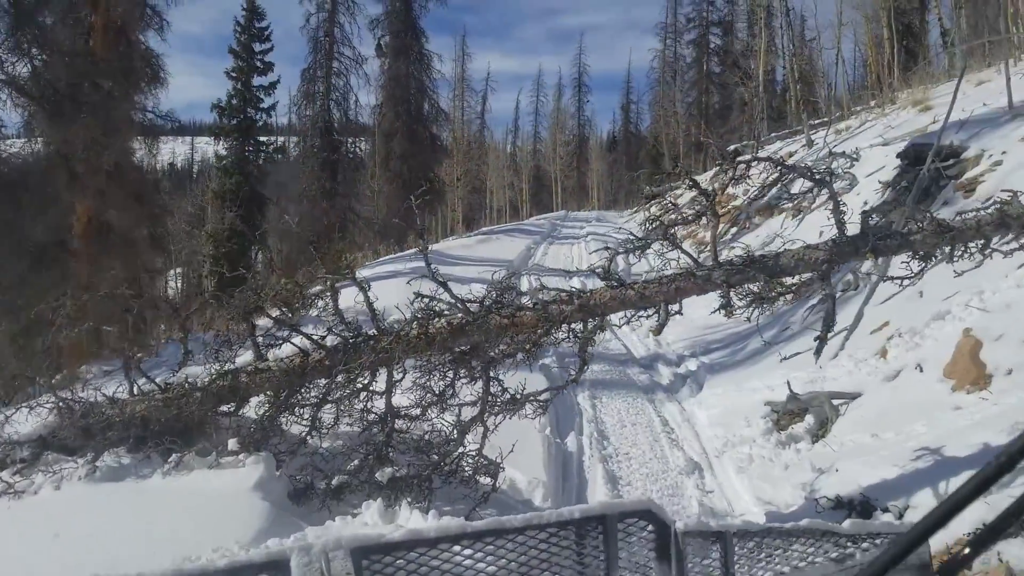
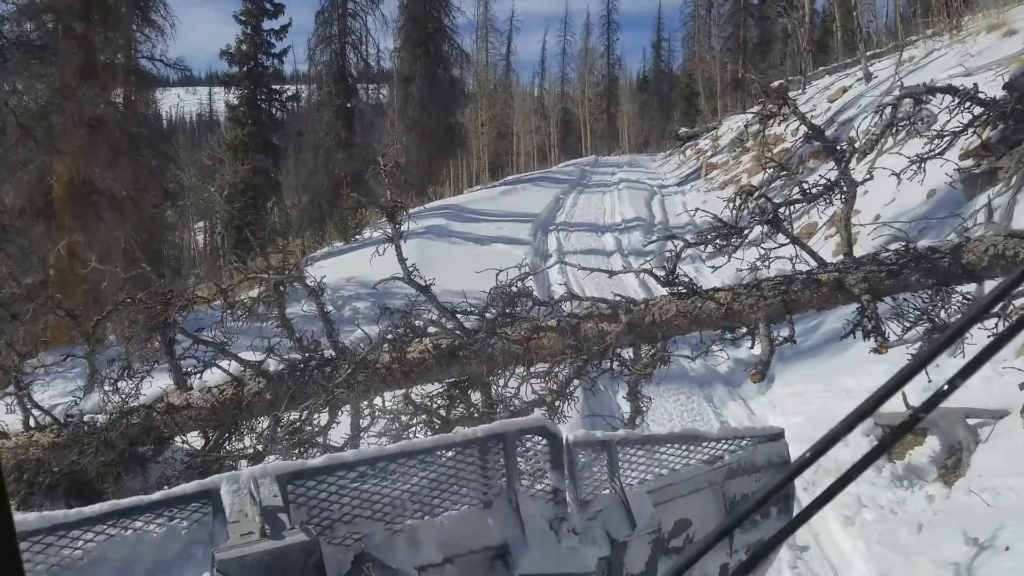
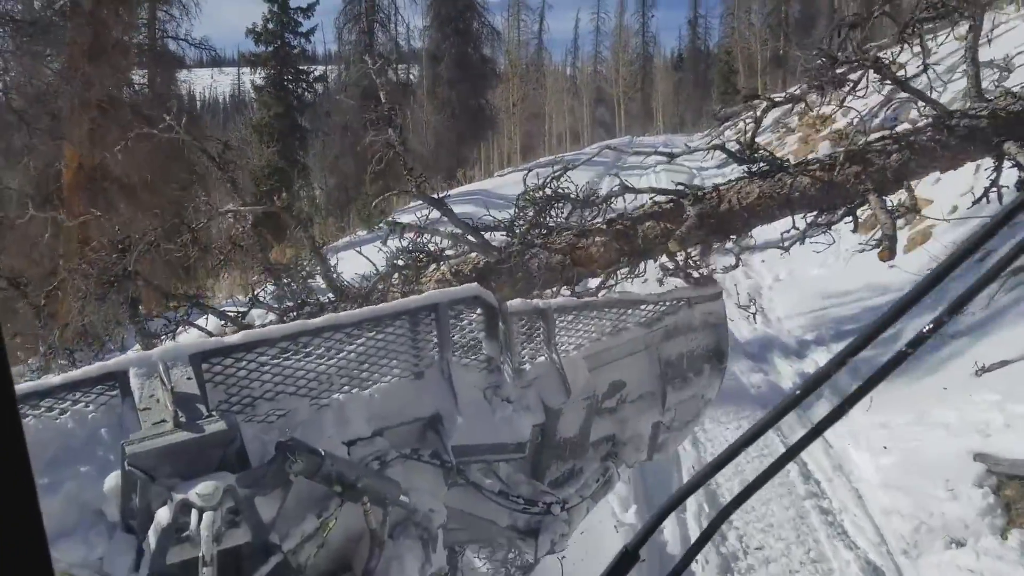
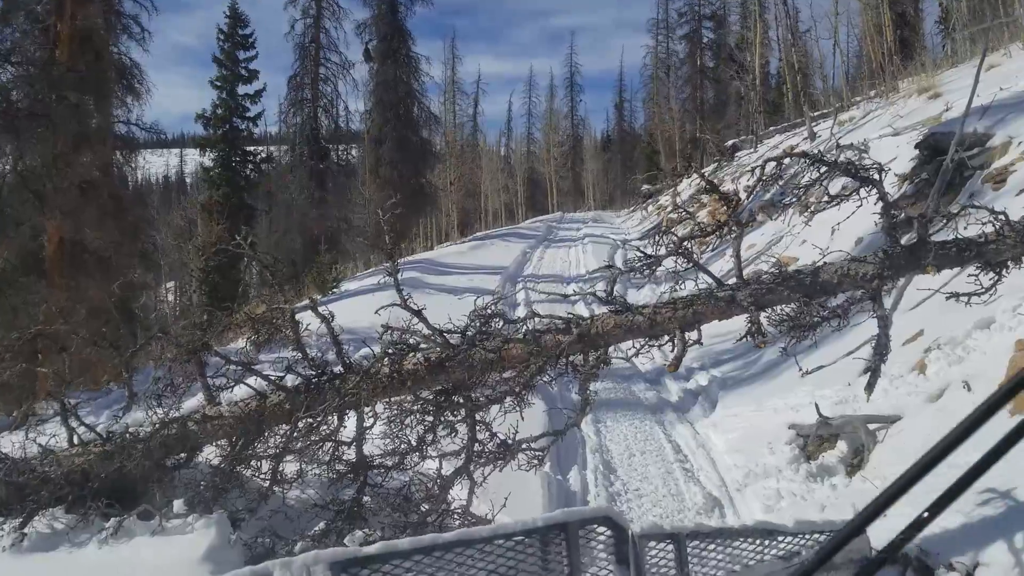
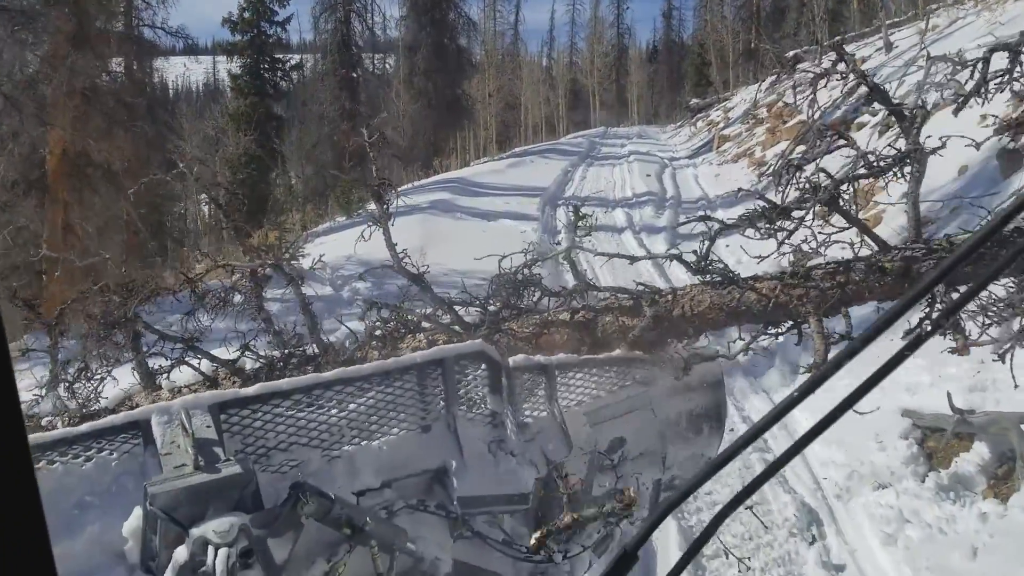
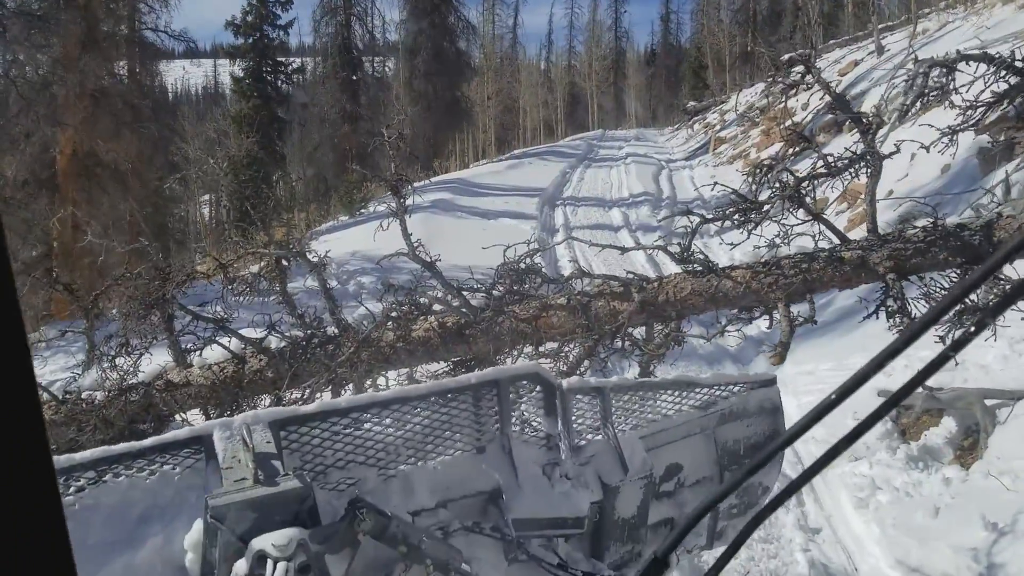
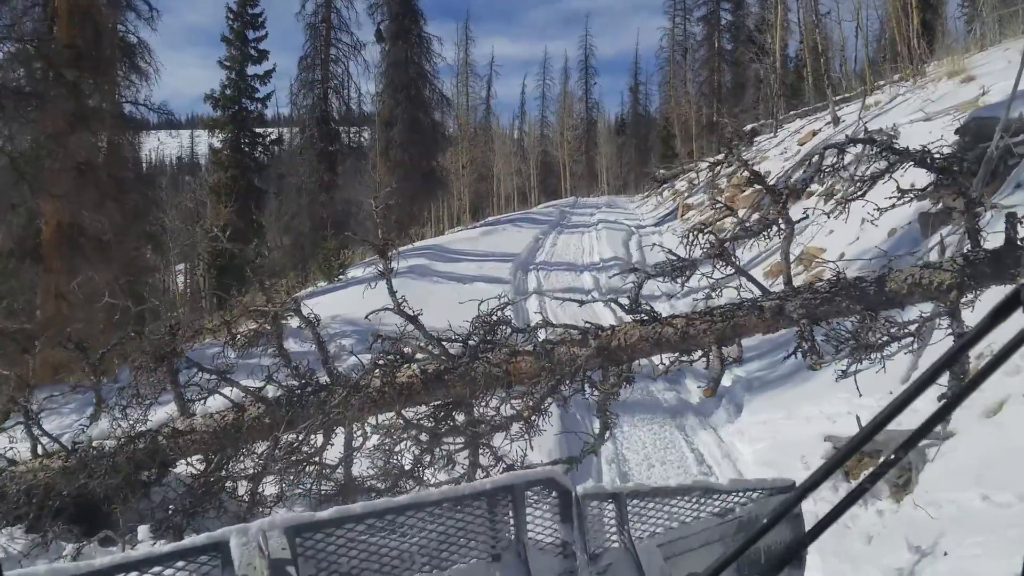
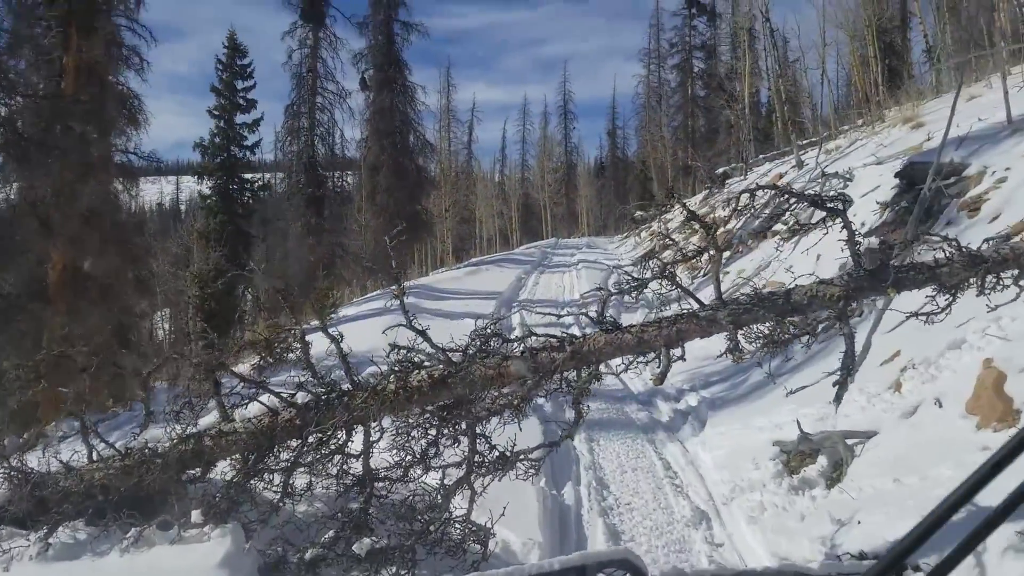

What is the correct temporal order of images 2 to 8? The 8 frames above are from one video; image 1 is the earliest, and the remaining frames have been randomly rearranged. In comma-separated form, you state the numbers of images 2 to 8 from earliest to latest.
8, 4, 7, 2, 6, 5, 3
